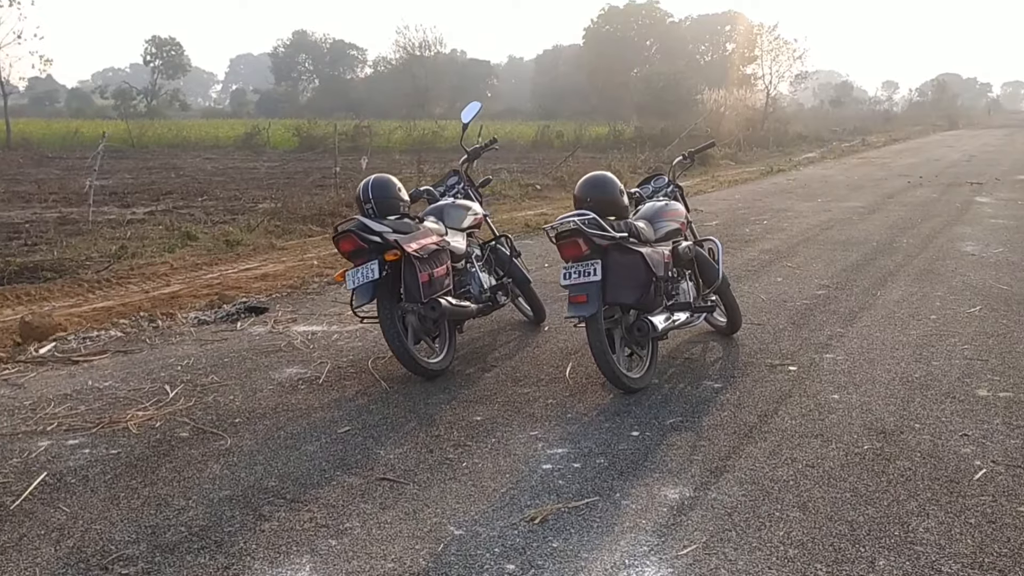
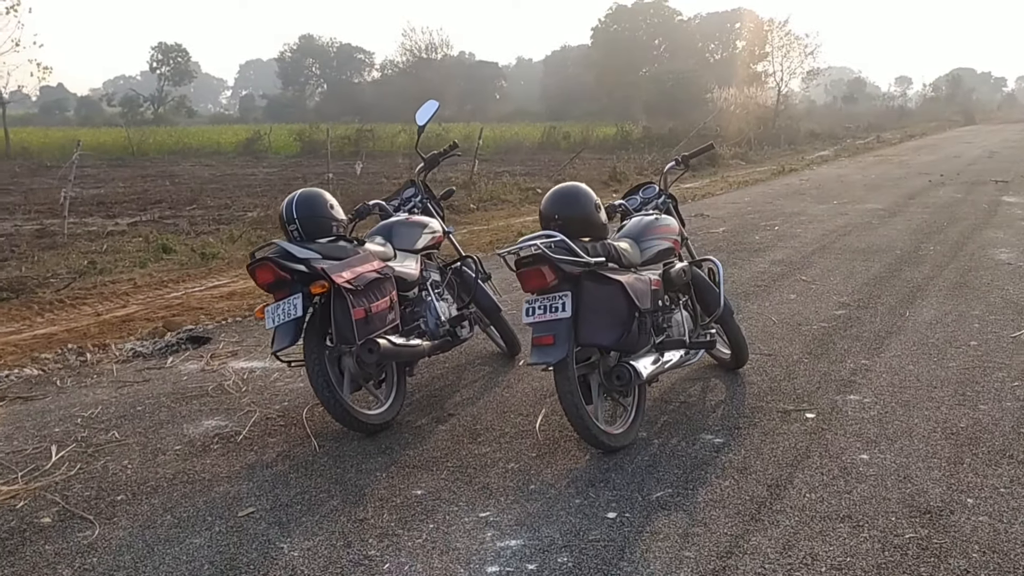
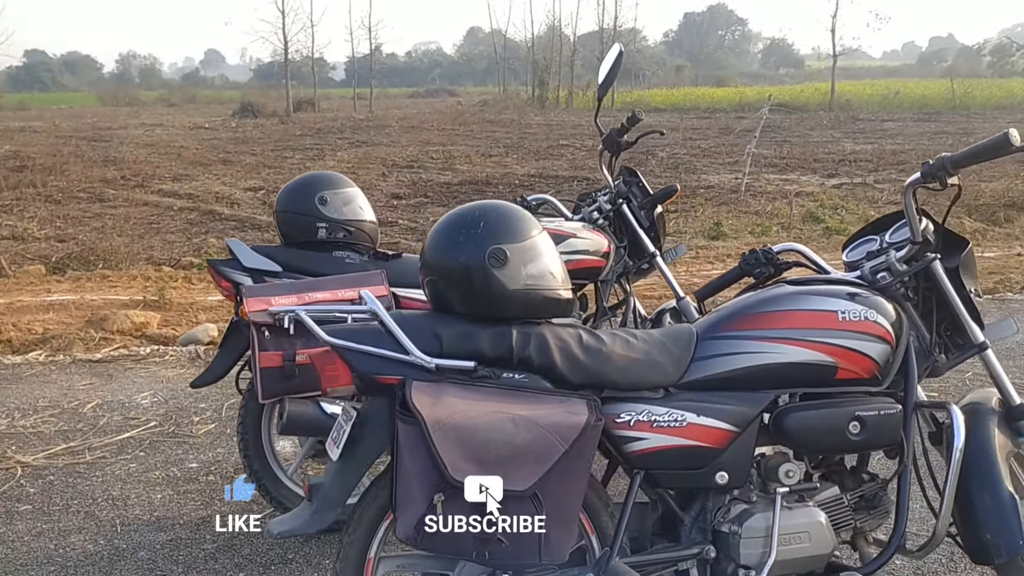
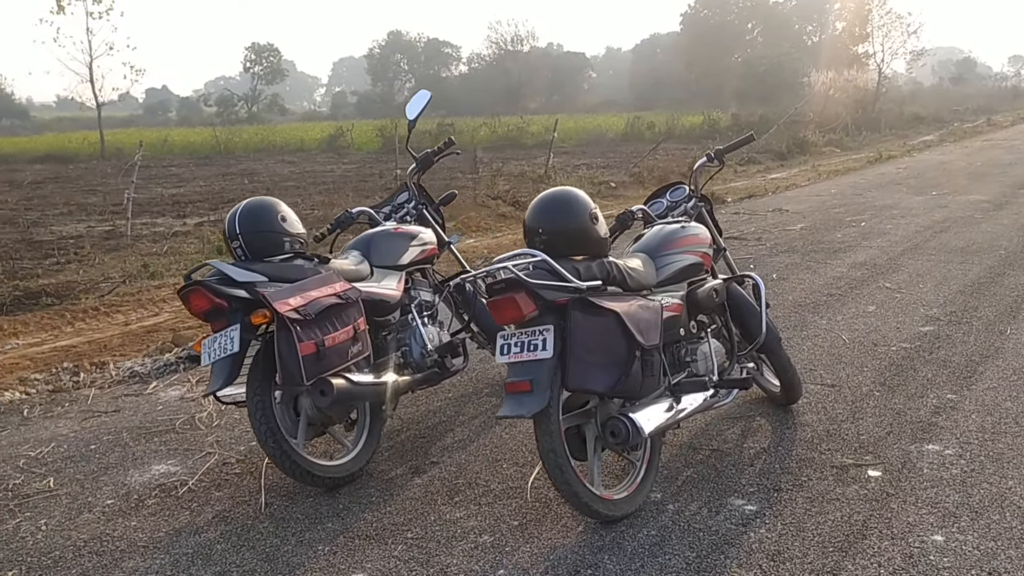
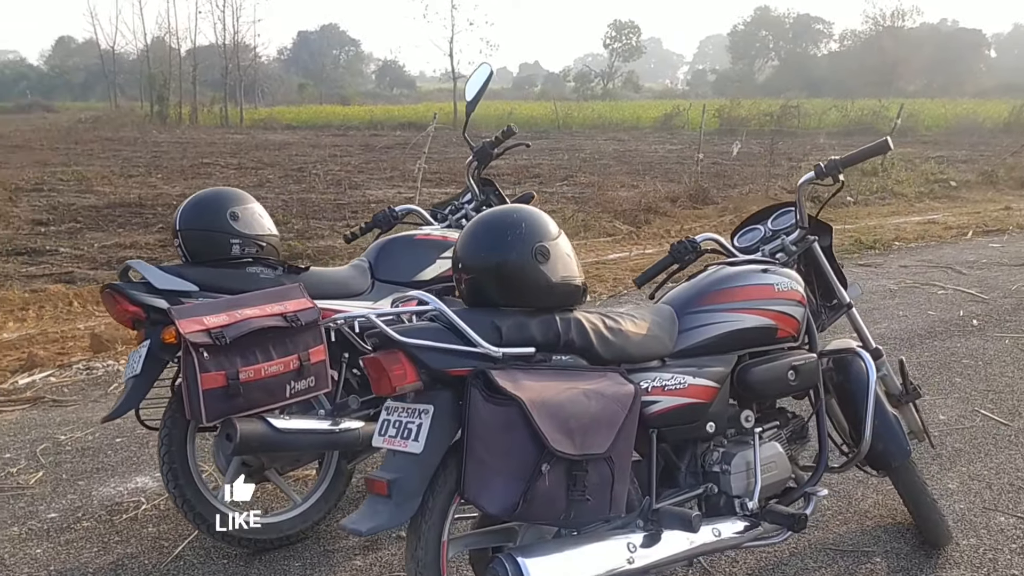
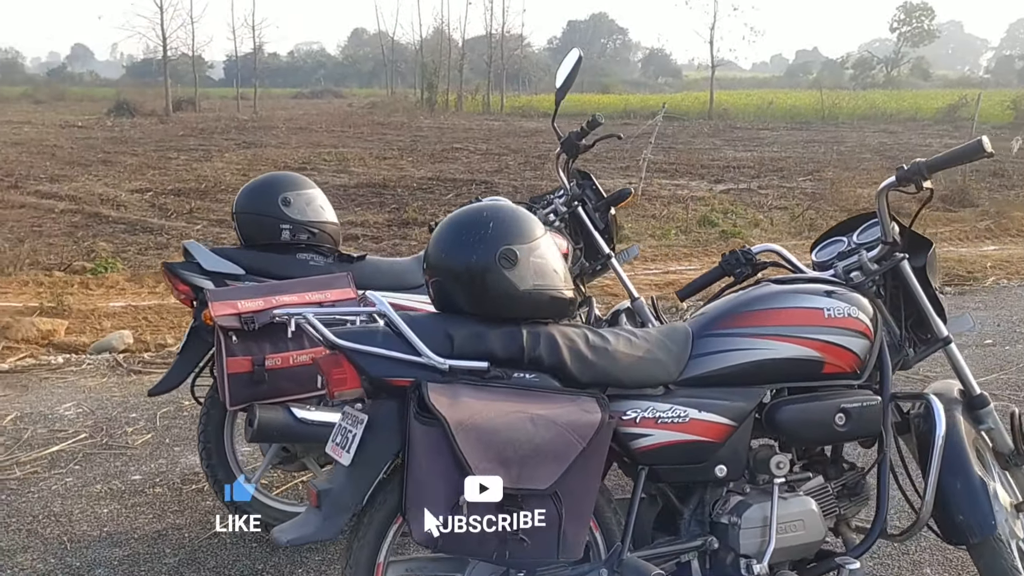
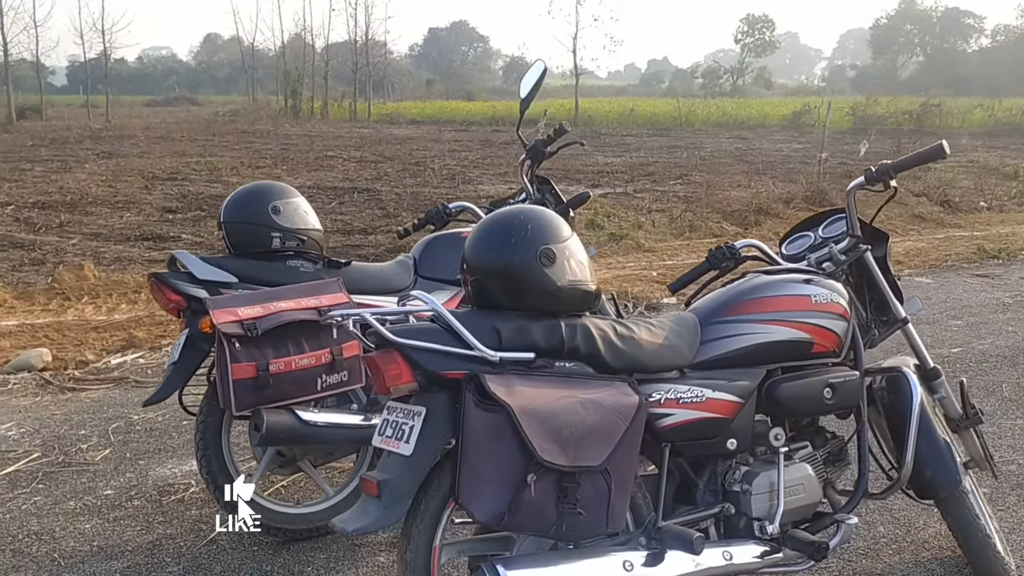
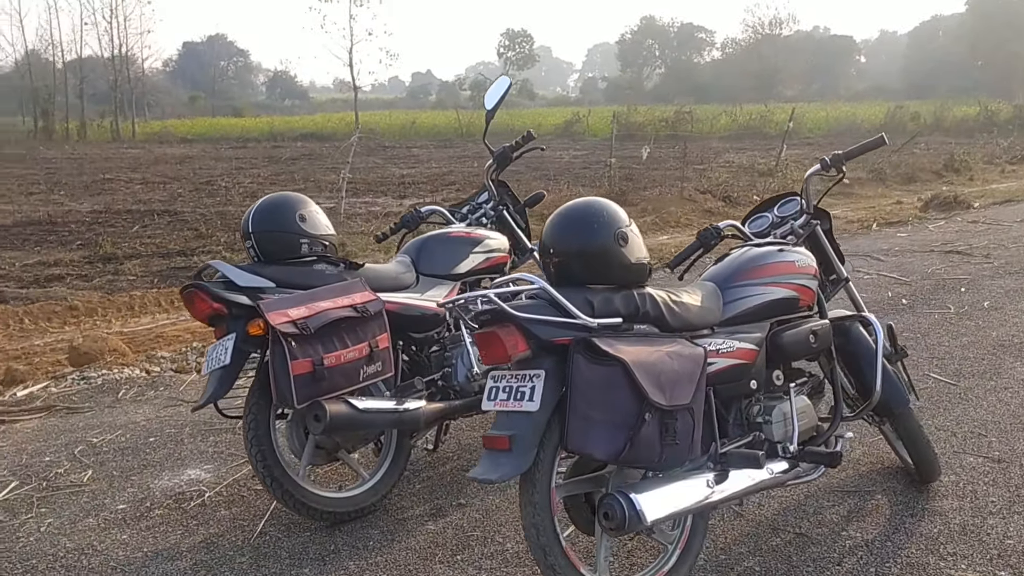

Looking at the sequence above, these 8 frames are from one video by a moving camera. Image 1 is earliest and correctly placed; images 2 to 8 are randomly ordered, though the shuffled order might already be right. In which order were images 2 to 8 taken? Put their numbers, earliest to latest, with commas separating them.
2, 4, 8, 5, 7, 6, 3
